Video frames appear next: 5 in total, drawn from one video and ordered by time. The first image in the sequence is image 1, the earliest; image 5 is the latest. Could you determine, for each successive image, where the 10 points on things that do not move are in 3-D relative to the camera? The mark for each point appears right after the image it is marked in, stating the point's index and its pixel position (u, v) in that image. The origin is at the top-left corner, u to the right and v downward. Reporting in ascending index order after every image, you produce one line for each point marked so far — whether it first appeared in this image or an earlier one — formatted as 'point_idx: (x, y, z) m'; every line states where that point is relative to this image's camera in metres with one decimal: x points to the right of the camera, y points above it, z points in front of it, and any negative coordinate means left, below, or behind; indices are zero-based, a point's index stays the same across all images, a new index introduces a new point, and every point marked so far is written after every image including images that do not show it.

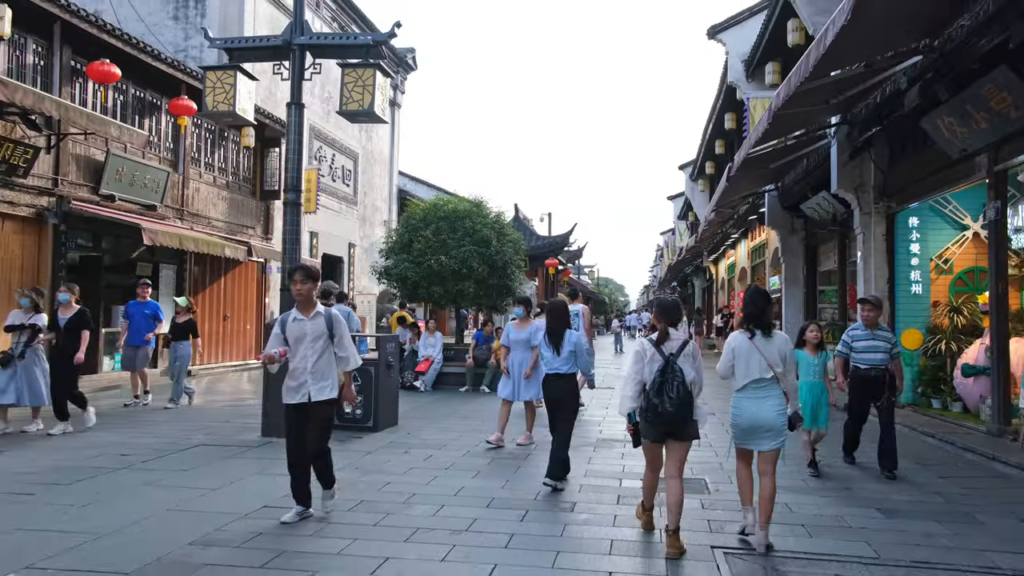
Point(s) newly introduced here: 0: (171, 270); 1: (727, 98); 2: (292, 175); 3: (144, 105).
0: (-6.7, +0.3, +14.9) m
1: (+5.0, +4.4, +17.7) m
2: (-2.3, +1.2, +8.1) m
3: (-6.7, +3.3, +13.9) m
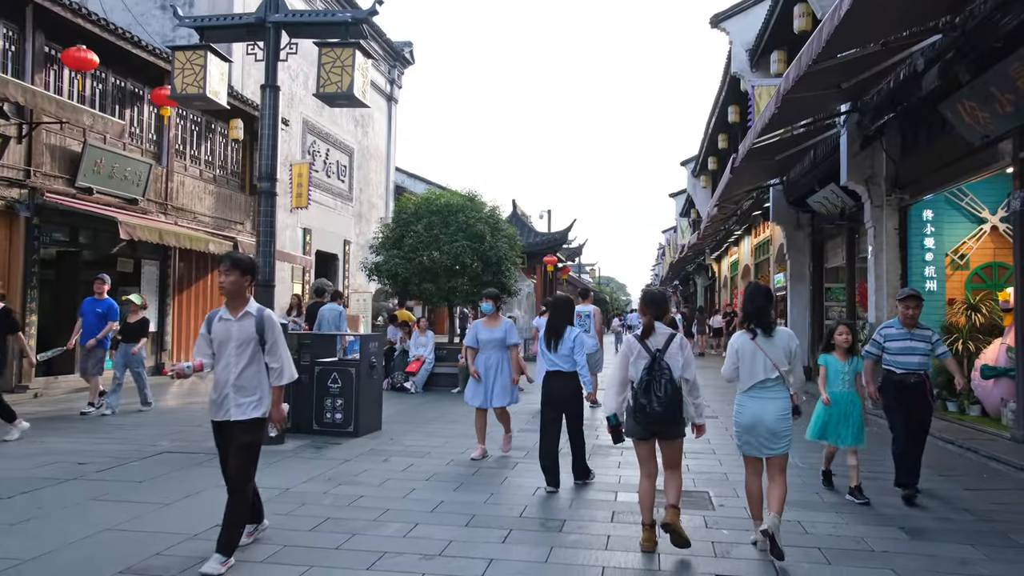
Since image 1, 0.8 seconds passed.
0: (-6.8, +0.4, +14.3) m
1: (+4.9, +4.5, +17.1) m
2: (-2.4, +1.2, +7.5) m
3: (-6.8, +3.4, +13.3) m
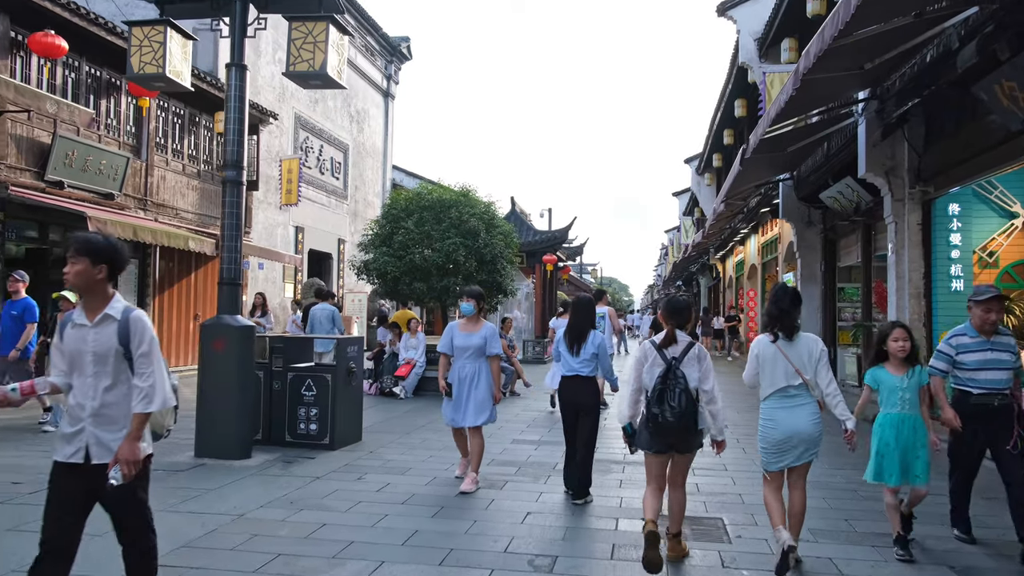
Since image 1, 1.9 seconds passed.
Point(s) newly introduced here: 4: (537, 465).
0: (-6.8, +0.4, +13.7) m
1: (+4.9, +4.5, +16.4) m
2: (-2.5, +1.3, +6.9) m
3: (-6.9, +3.4, +12.7) m
4: (+0.2, -1.5, +6.6) m
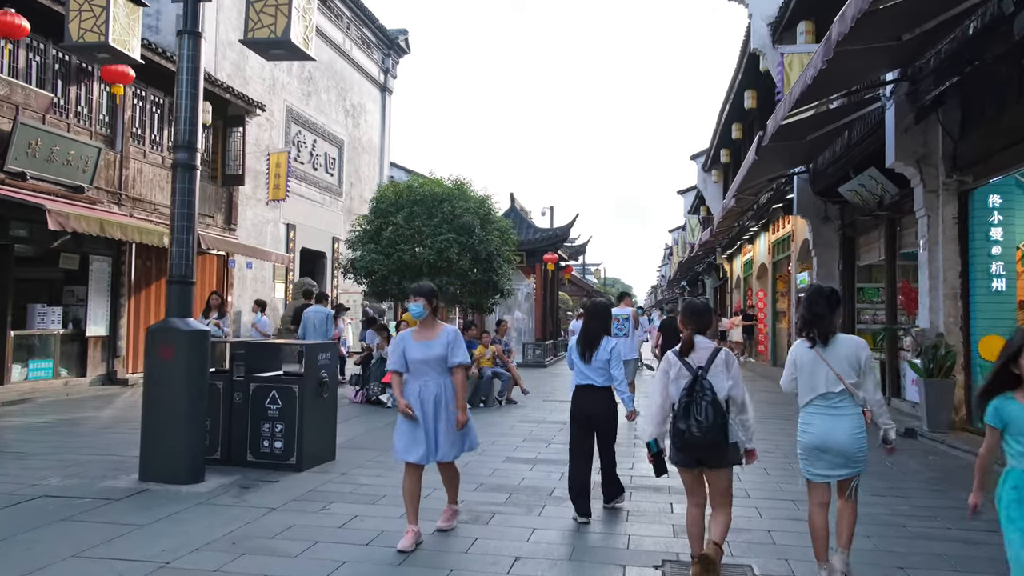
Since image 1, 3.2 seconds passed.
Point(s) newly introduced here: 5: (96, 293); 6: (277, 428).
0: (-6.9, +0.4, +12.8) m
1: (+4.9, +4.5, +15.6) m
2: (-2.6, +1.3, +6.0) m
3: (-6.9, +3.4, +11.8) m
4: (+0.1, -1.5, +5.8) m
5: (-6.9, -0.1, +12.6) m
6: (-2.0, -1.2, +6.4) m
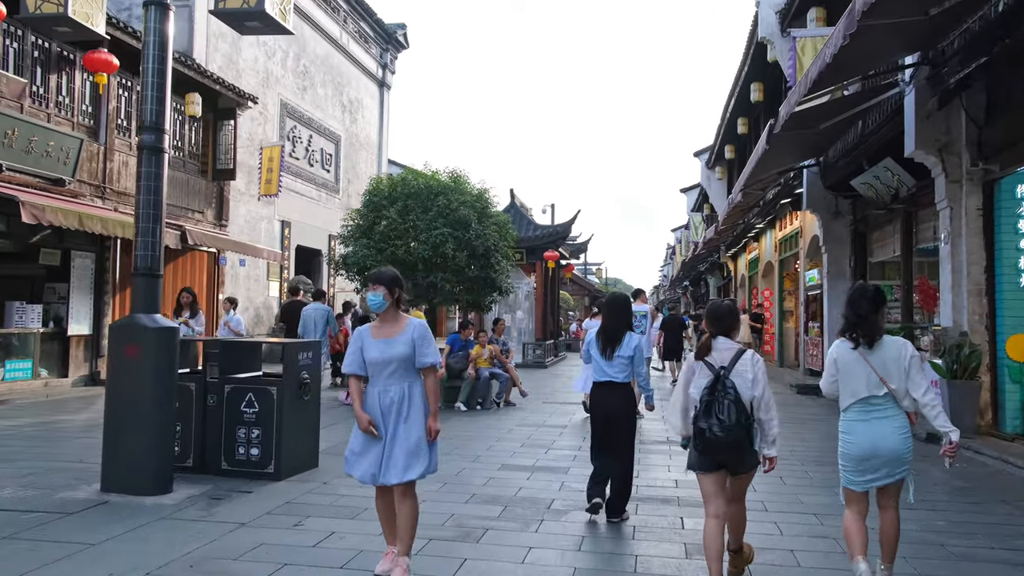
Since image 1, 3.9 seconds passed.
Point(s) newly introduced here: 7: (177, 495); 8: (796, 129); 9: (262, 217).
0: (-6.9, +0.5, +12.4) m
1: (+4.8, +4.5, +15.1) m
2: (-2.6, +1.3, +5.5) m
3: (-6.9, +3.4, +11.4) m
4: (+0.1, -1.5, +5.3) m
5: (-6.9, 0.0, +12.1) m
6: (-2.0, -1.1, +5.9) m
7: (-2.4, -1.5, +5.4) m
8: (+3.7, +2.1, +9.9) m
9: (-6.2, +1.8, +18.9) m
